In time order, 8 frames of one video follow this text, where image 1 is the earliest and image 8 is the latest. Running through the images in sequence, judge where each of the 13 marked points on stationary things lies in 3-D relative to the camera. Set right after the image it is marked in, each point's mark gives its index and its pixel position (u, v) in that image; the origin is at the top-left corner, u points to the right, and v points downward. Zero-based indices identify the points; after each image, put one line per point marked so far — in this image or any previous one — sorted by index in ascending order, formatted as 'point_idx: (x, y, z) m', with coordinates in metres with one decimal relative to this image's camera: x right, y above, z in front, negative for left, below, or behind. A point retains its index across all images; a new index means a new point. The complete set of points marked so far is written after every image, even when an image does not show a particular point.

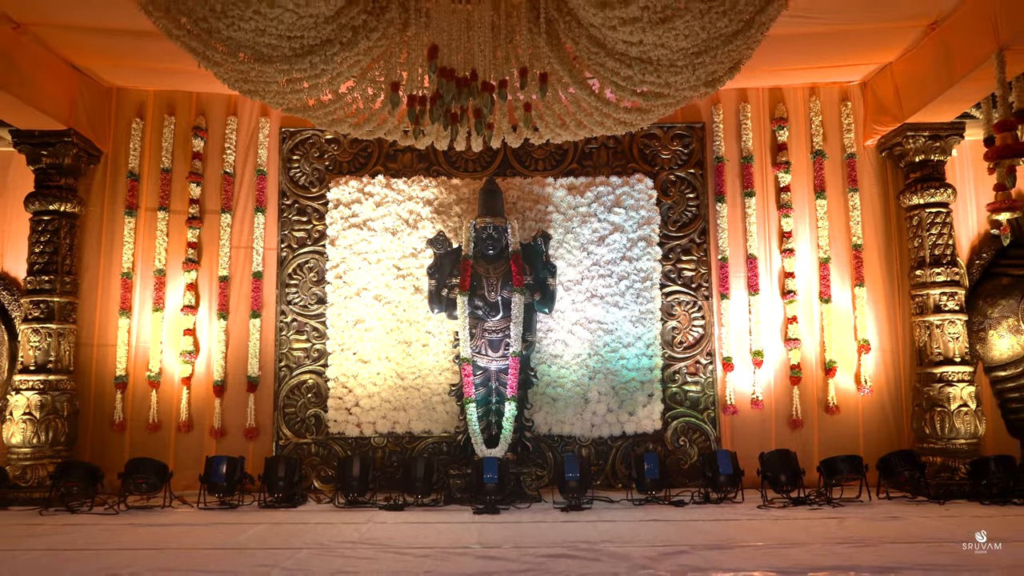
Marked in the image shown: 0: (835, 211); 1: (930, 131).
0: (+1.8, +0.4, +4.7) m
1: (+2.2, +0.8, +4.4) m
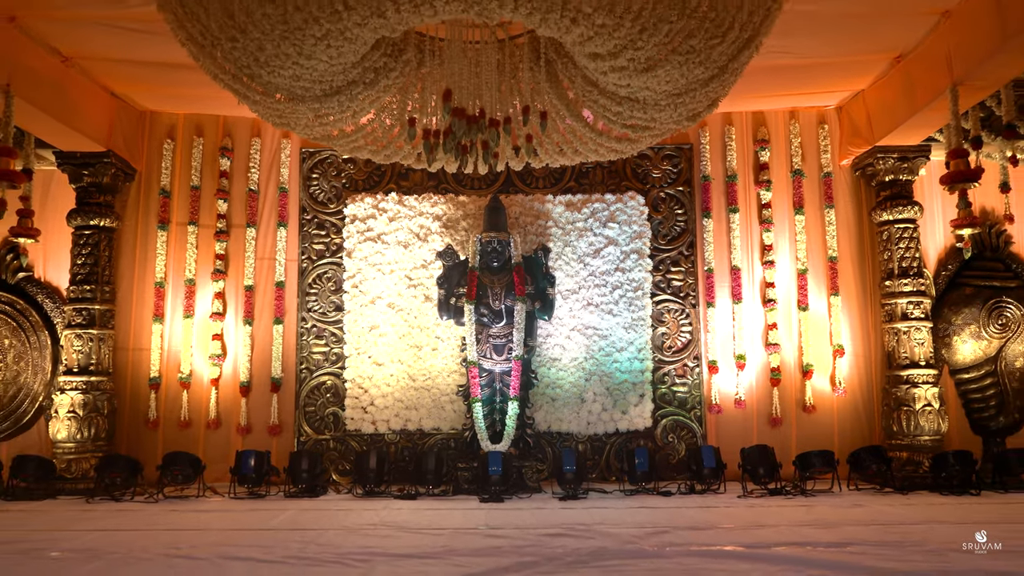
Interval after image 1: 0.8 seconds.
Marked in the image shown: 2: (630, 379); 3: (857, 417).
0: (+1.8, +0.4, +5.1) m
1: (+2.2, +0.8, +4.8) m
2: (+0.7, -0.5, +4.9) m
3: (+2.0, -0.7, +4.9) m
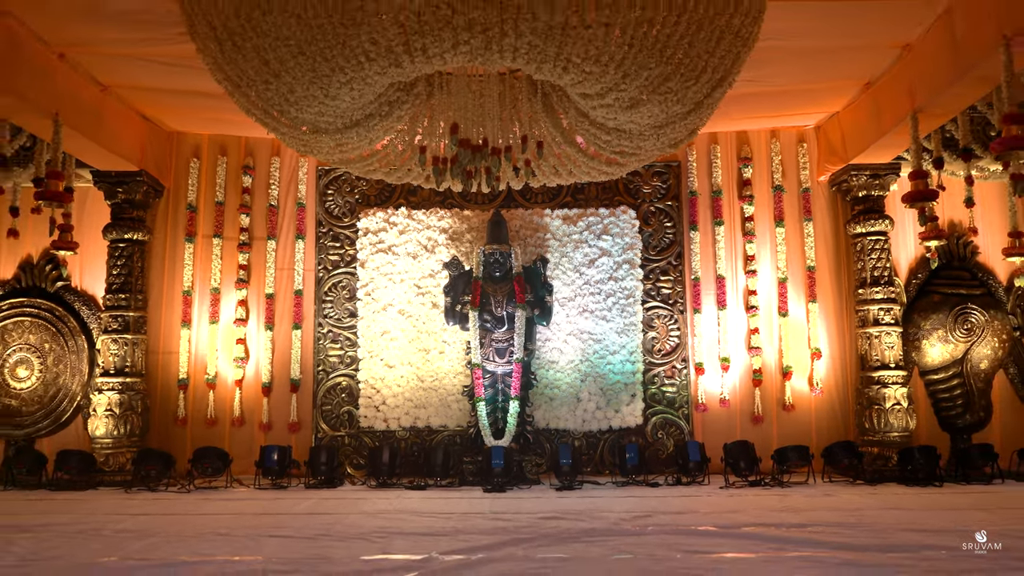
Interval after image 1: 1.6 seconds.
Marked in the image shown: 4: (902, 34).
0: (+1.8, +0.3, +5.5) m
1: (+2.2, +0.7, +5.1) m
2: (+0.7, -0.6, +5.3) m
3: (+2.0, -0.8, +5.2) m
4: (+1.9, +1.3, +4.2) m
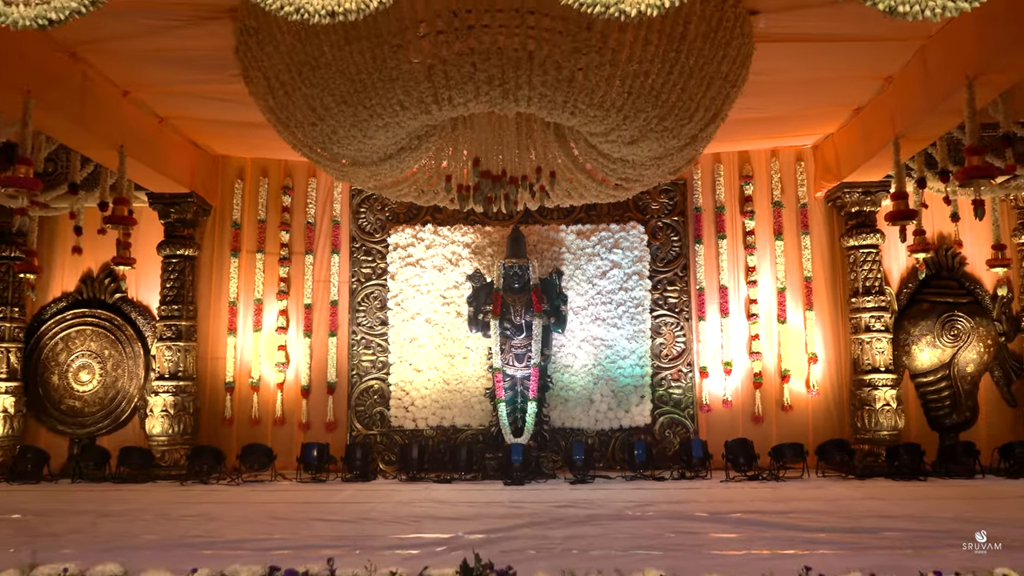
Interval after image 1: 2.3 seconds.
0: (+1.9, +0.3, +5.9) m
1: (+2.3, +0.7, +5.5) m
2: (+0.8, -0.6, +5.7) m
3: (+2.1, -0.9, +5.7) m
4: (+2.0, +1.2, +4.6) m
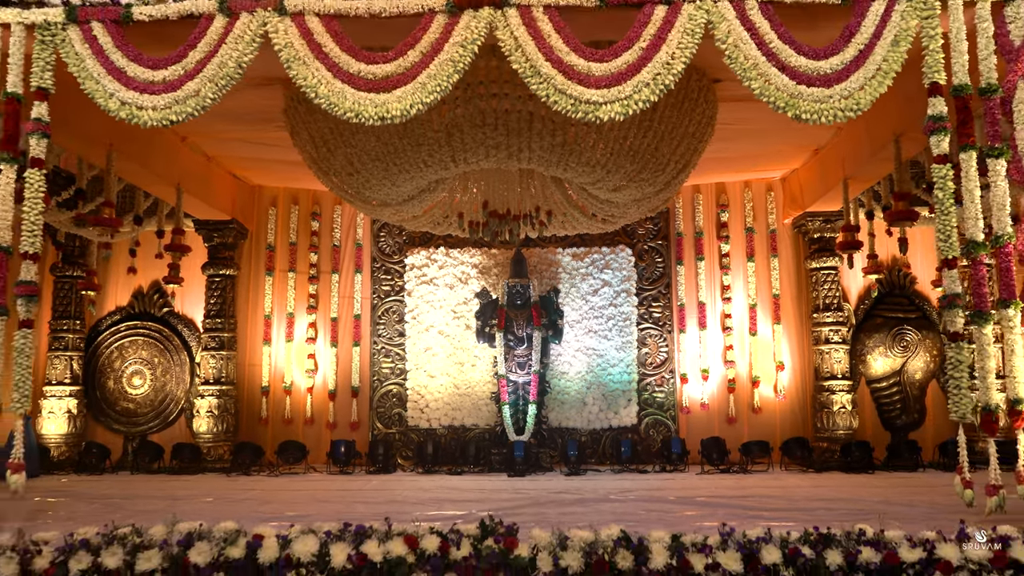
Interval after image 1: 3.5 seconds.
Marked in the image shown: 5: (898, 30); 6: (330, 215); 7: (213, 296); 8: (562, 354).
0: (+2.0, +0.1, +6.7) m
1: (+2.3, +0.5, +6.3) m
2: (+0.8, -0.8, +6.5) m
3: (+2.2, -1.0, +6.4) m
4: (+2.0, +1.1, +5.3) m
5: (+1.4, +0.9, +3.0) m
6: (-1.5, +0.6, +6.9) m
7: (-2.3, -0.1, +6.5) m
8: (+0.4, -0.5, +6.6) m
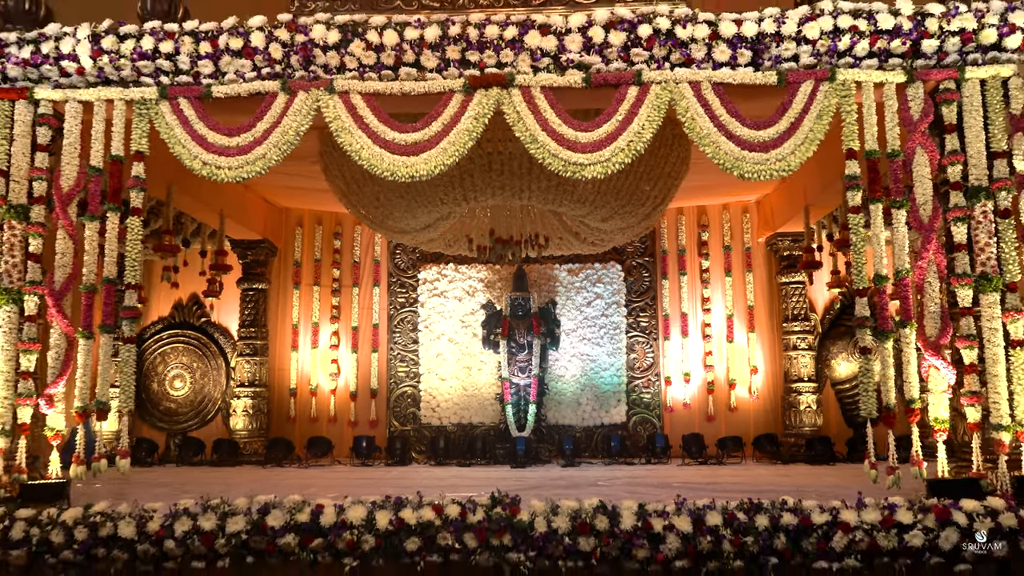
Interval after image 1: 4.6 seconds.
0: (+2.0, 0.0, +7.4) m
1: (+2.4, +0.4, +7.1) m
2: (+0.9, -0.9, +7.3) m
3: (+2.2, -1.1, +7.2) m
4: (+2.1, +1.0, +6.1) m
5: (+1.4, +0.8, +3.7) m
6: (-1.5, +0.5, +7.7) m
7: (-2.3, -0.2, +7.3) m
8: (+0.4, -0.6, +7.3) m
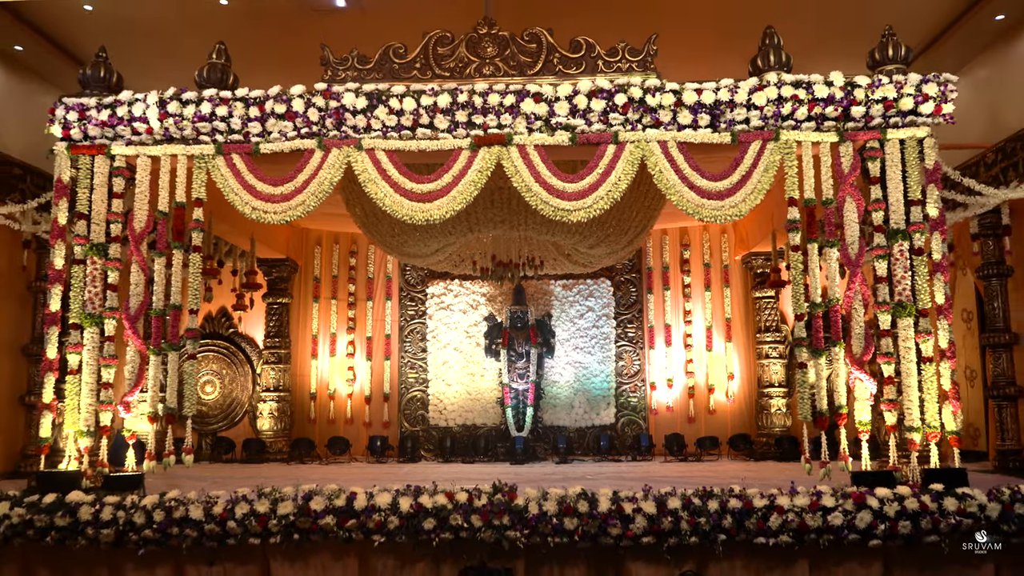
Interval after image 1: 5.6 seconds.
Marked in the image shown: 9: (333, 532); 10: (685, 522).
0: (+2.0, -0.1, +8.2) m
1: (+2.3, +0.3, +7.8) m
2: (+0.9, -1.0, +8.0) m
3: (+2.2, -1.2, +7.9) m
4: (+2.1, +0.8, +6.9) m
5: (+1.4, +0.7, +4.5) m
6: (-1.5, +0.4, +8.4) m
7: (-2.3, -0.3, +8.1) m
8: (+0.4, -0.8, +8.1) m
9: (-0.9, -1.2, +4.0) m
10: (+0.8, -1.1, +3.9) m
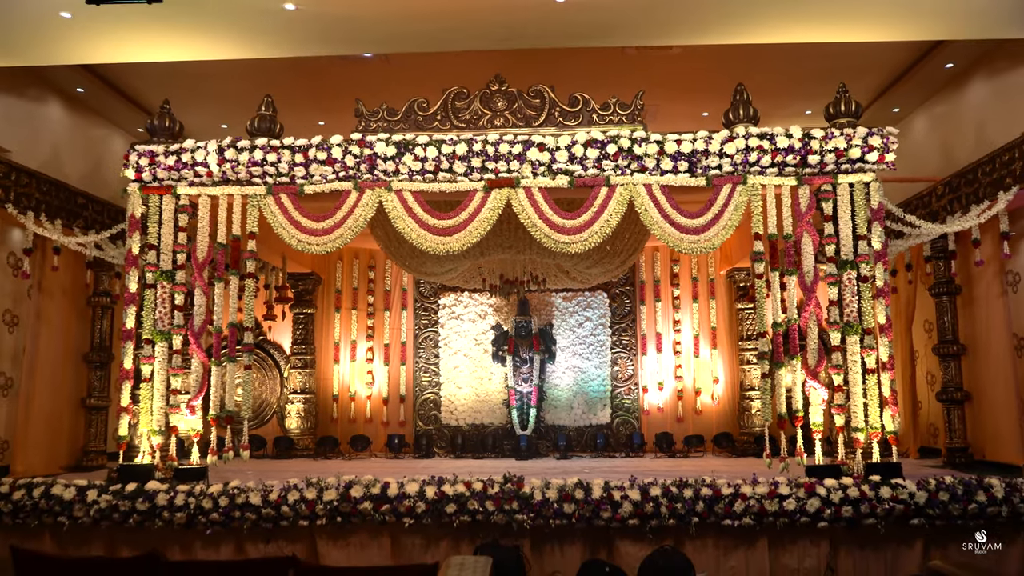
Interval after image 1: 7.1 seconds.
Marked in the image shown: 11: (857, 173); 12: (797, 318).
0: (+2.0, -0.2, +9.0) m
1: (+2.4, +0.2, +8.6) m
2: (+0.9, -1.1, +8.8) m
3: (+2.2, -1.3, +8.7) m
4: (+2.1, +0.7, +7.7) m
5: (+1.4, +0.5, +5.3) m
6: (-1.4, +0.2, +9.2) m
7: (-2.2, -0.4, +8.9) m
8: (+0.5, -0.9, +8.9) m
9: (-0.8, -1.3, +4.8) m
10: (+0.9, -1.2, +4.7) m
11: (+2.1, +0.7, +5.2) m
12: (+1.8, -0.2, +5.2) m
